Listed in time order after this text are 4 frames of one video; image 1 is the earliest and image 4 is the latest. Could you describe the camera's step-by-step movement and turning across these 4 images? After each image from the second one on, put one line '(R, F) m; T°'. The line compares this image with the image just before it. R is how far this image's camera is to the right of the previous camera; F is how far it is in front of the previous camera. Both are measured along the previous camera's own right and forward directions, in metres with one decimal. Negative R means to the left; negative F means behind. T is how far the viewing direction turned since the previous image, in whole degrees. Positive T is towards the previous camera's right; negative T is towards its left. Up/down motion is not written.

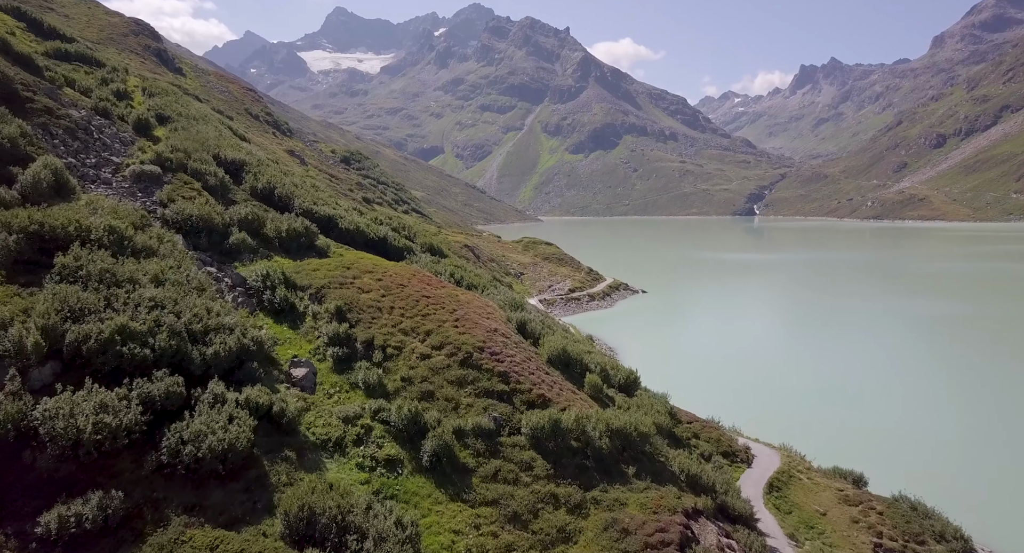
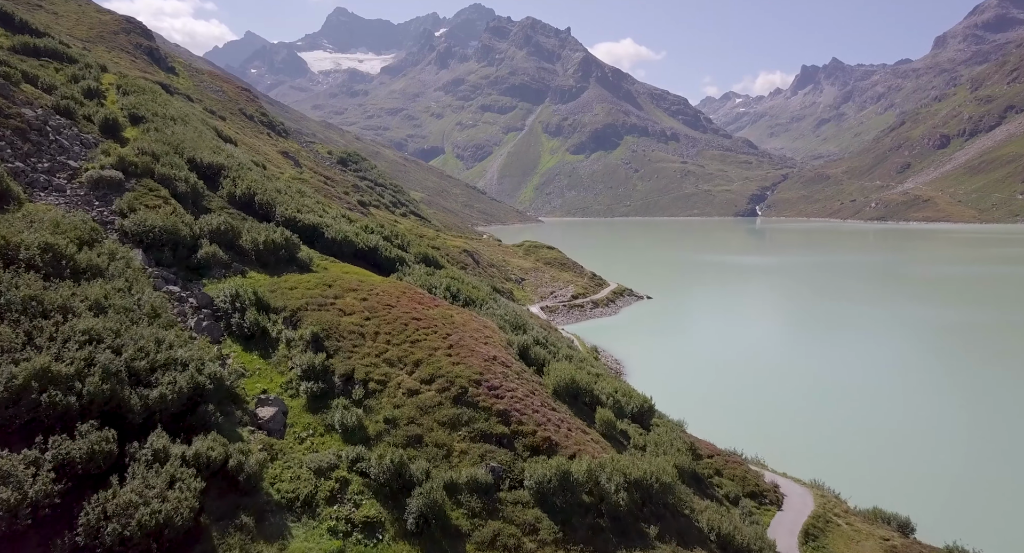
(0.0, +3.9) m; 0°
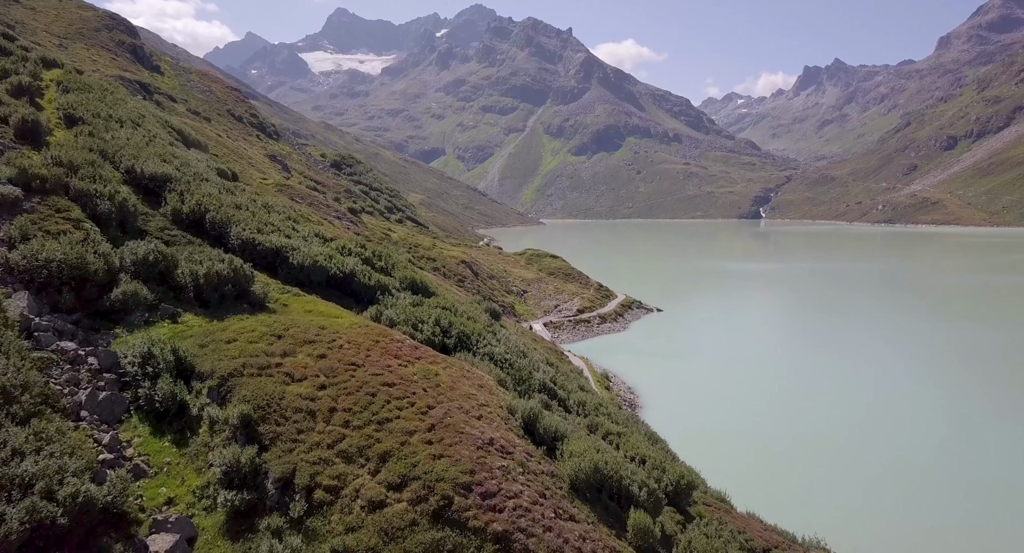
(0.0, +7.5) m; 0°
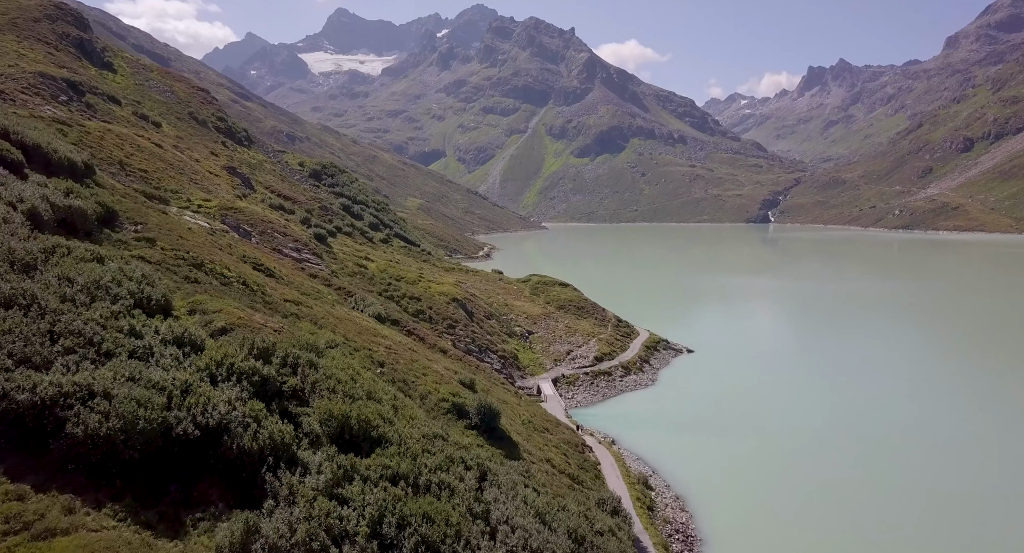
(-0.1, +18.7) m; 0°
